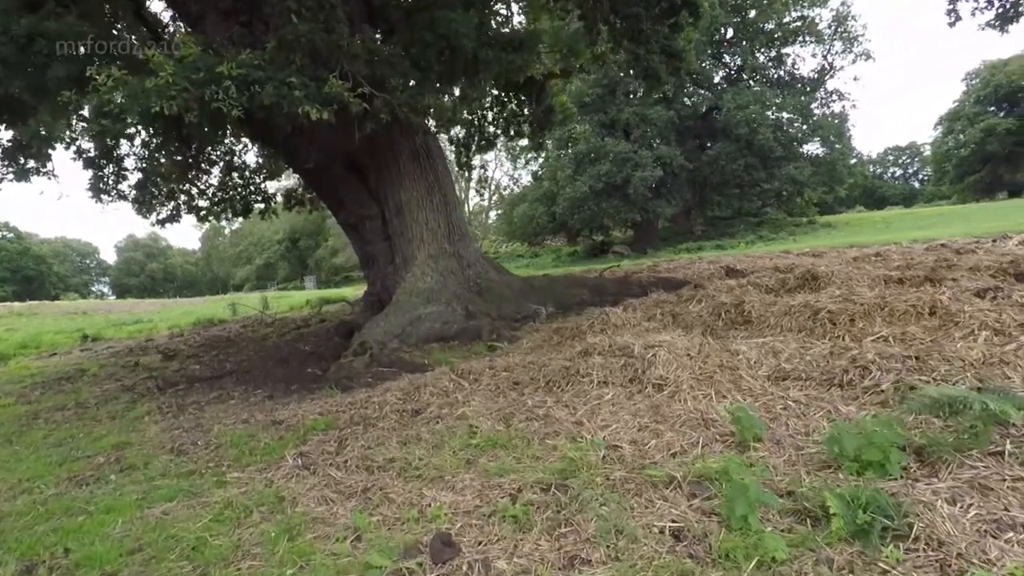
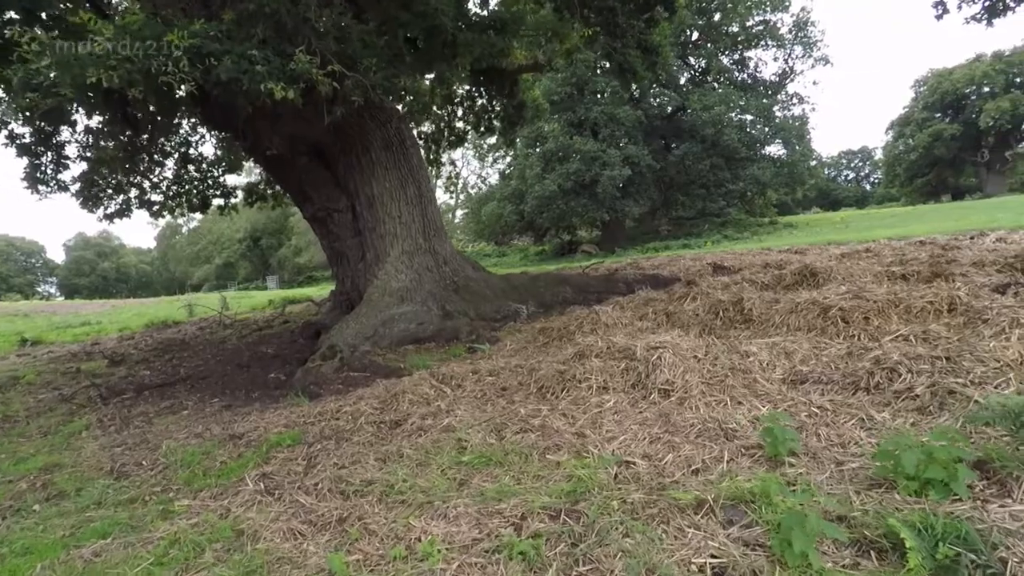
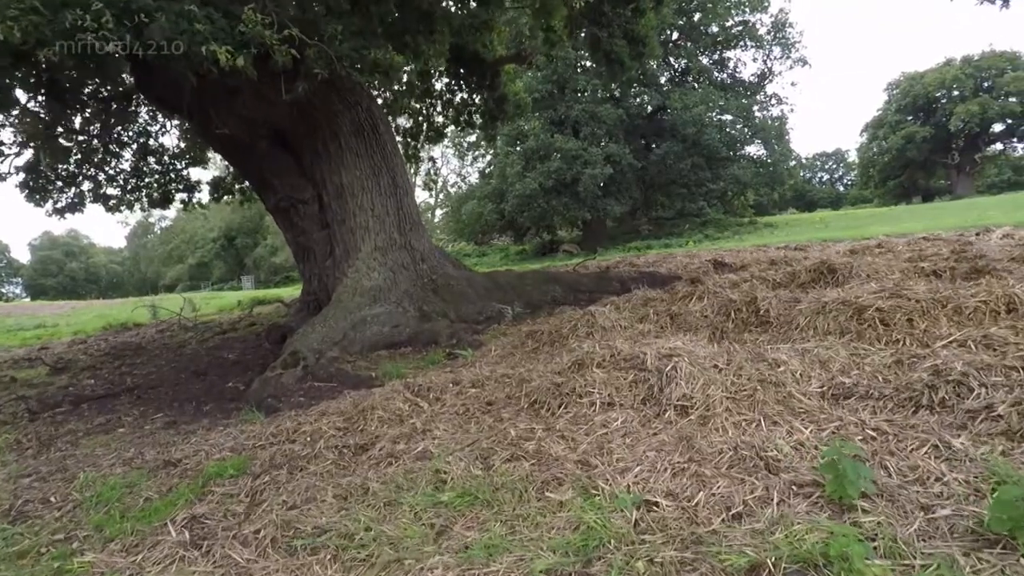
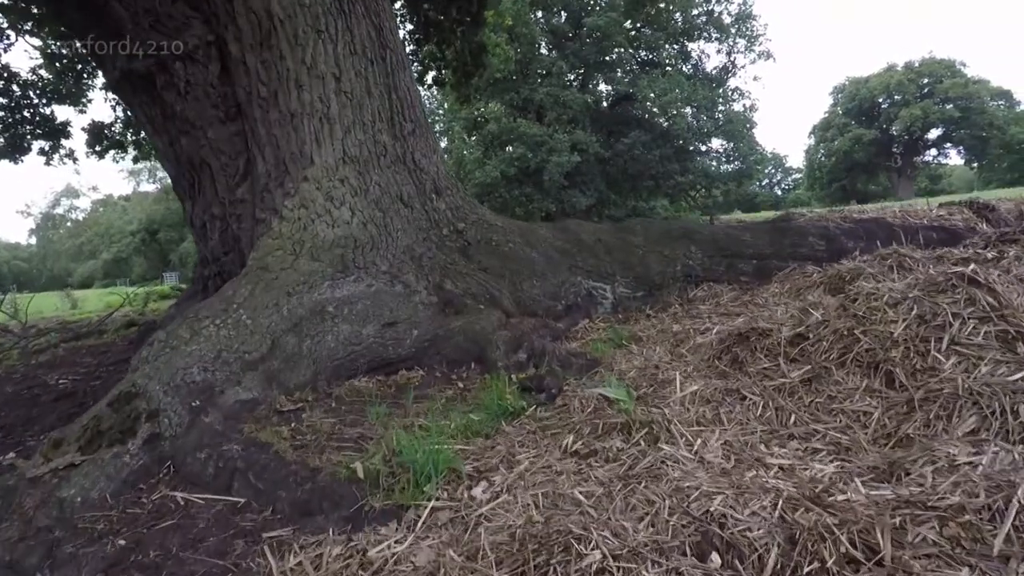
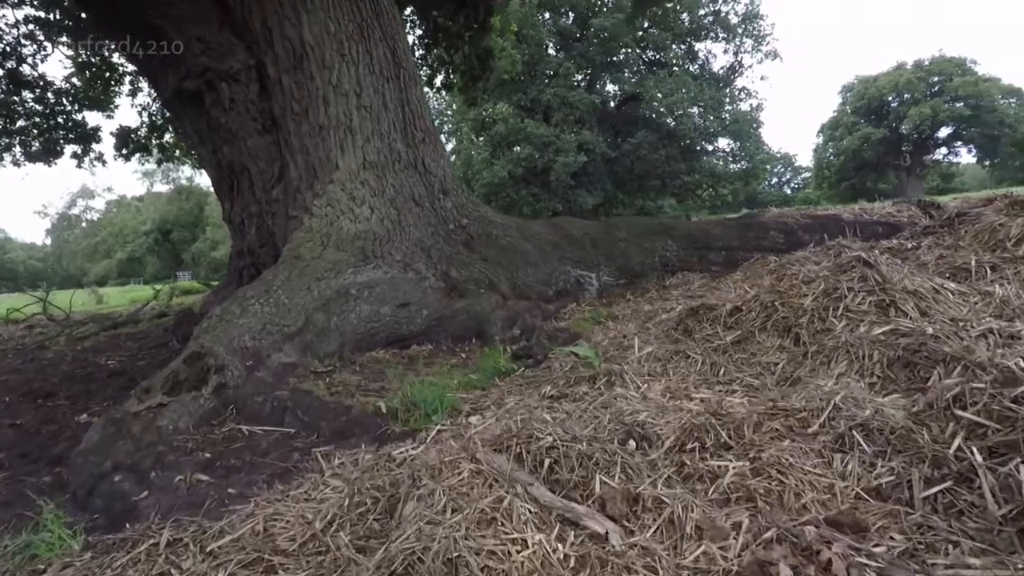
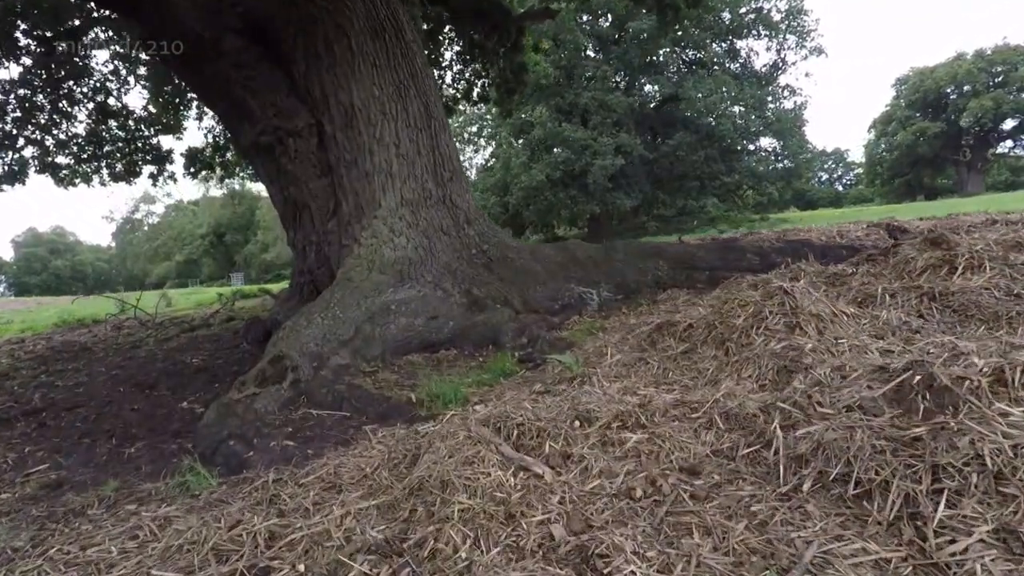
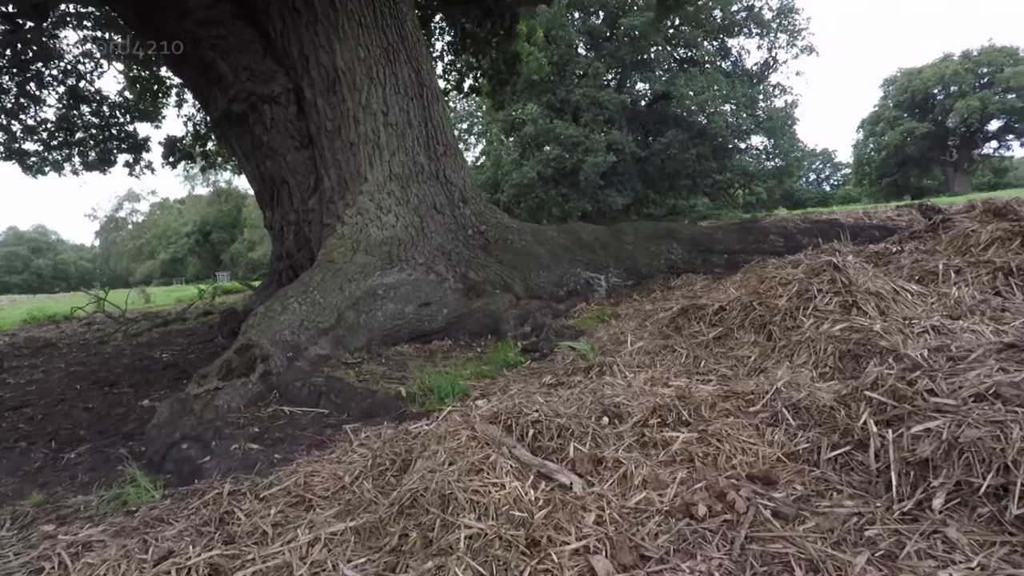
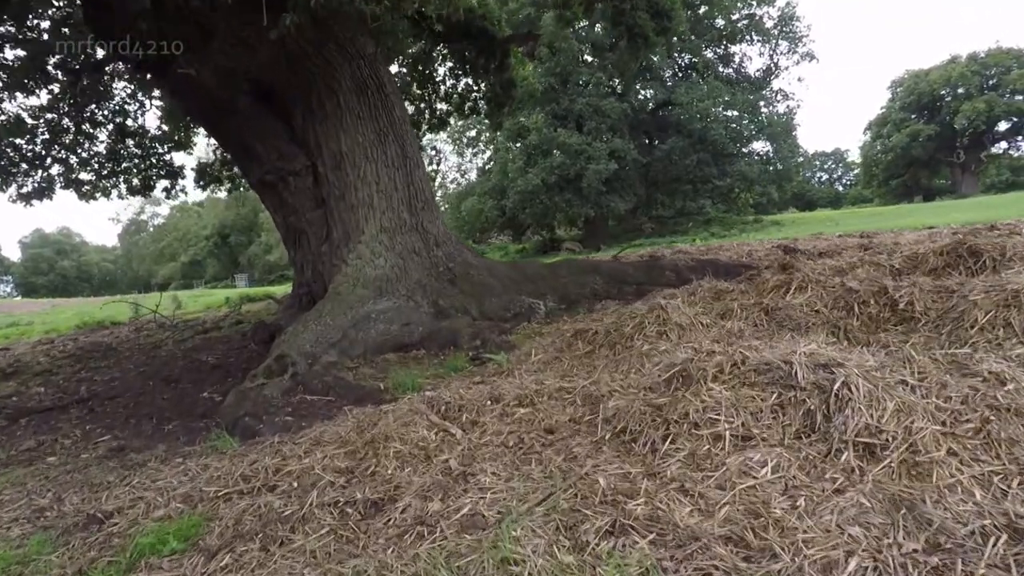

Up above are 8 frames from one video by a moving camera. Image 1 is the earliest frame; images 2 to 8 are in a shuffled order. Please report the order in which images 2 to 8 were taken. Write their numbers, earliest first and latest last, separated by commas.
2, 3, 8, 6, 7, 5, 4
